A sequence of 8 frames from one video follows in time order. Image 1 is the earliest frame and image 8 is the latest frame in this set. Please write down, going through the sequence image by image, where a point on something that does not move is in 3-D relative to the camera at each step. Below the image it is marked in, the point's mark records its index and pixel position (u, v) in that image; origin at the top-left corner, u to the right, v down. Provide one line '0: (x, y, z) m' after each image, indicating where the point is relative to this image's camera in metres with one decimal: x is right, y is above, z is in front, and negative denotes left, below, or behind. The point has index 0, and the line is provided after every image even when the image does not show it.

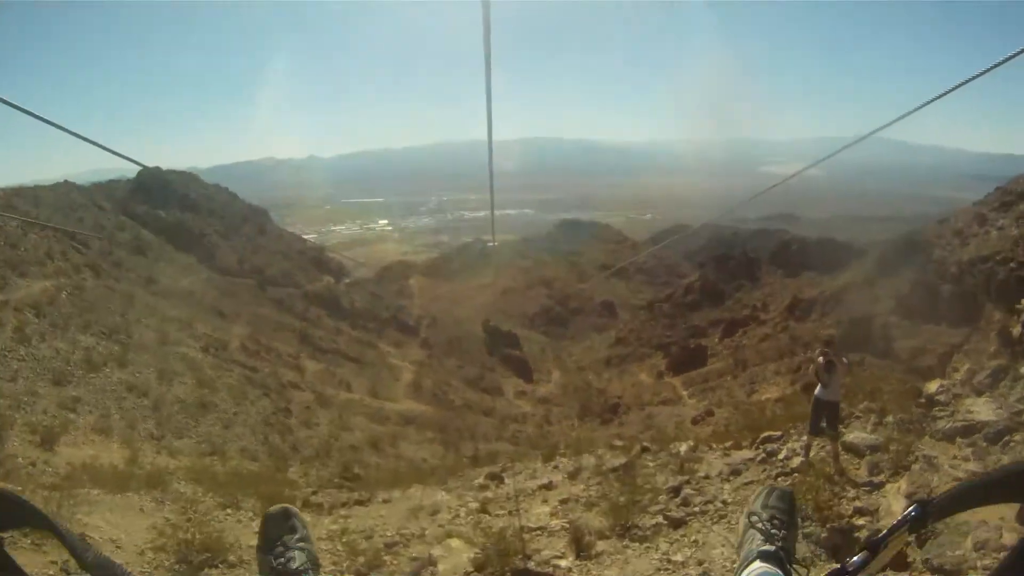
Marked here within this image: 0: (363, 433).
0: (-2.0, -1.9, +8.6) m
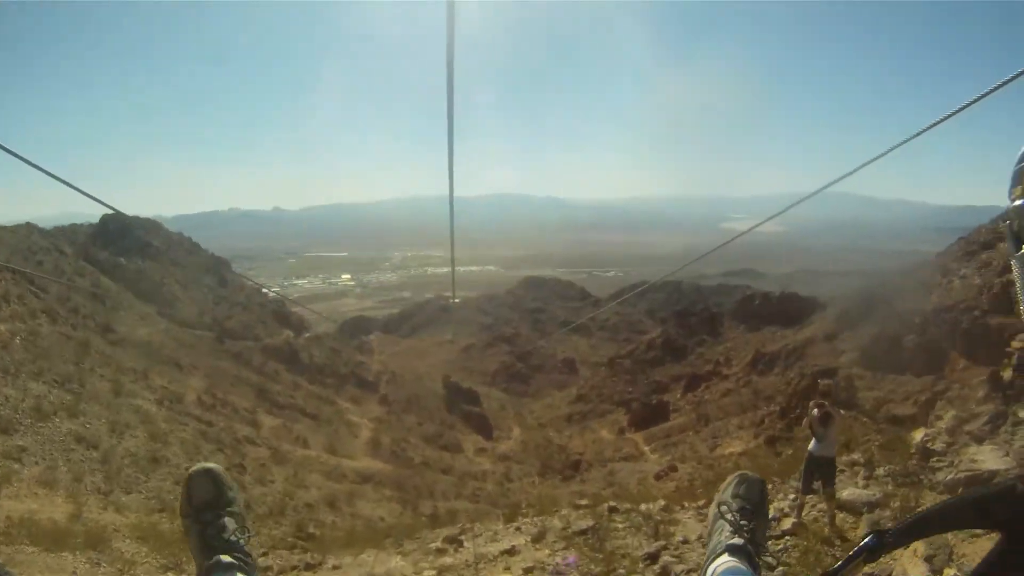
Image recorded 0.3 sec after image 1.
0: (-2.5, -2.6, +8.4) m
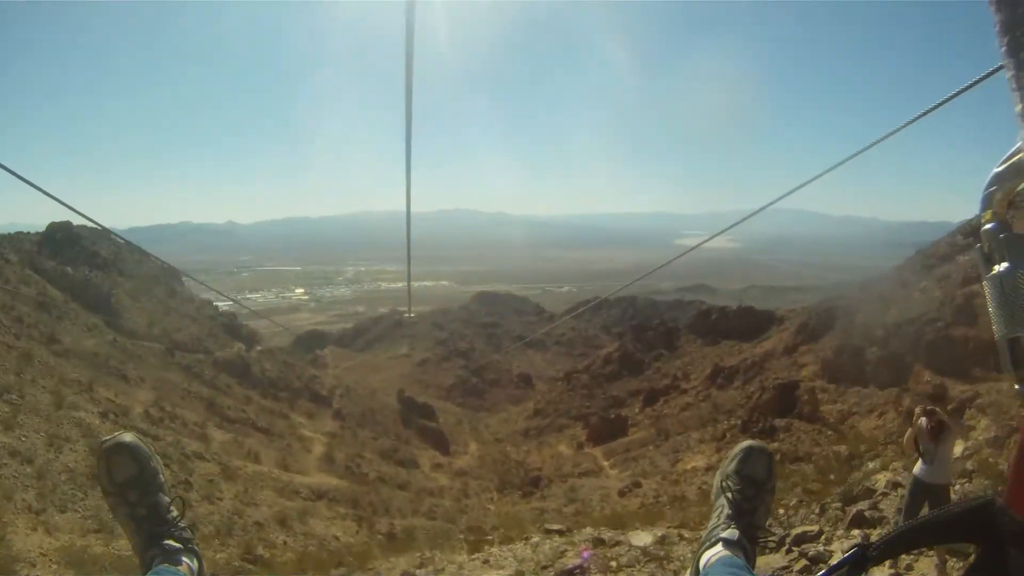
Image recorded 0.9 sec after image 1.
0: (-3.0, -2.7, +7.9) m
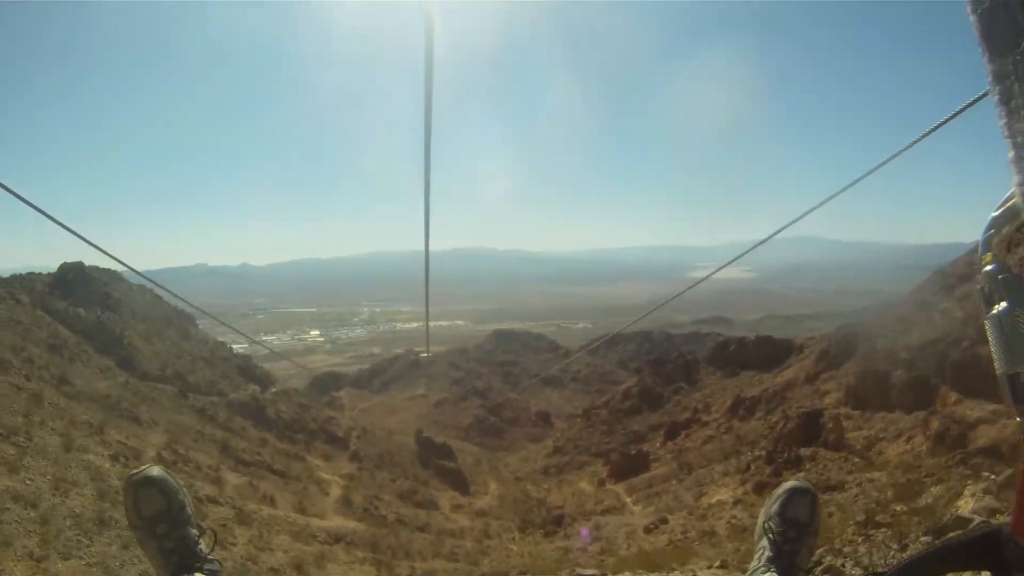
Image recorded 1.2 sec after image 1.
0: (-2.7, -3.2, +7.7) m
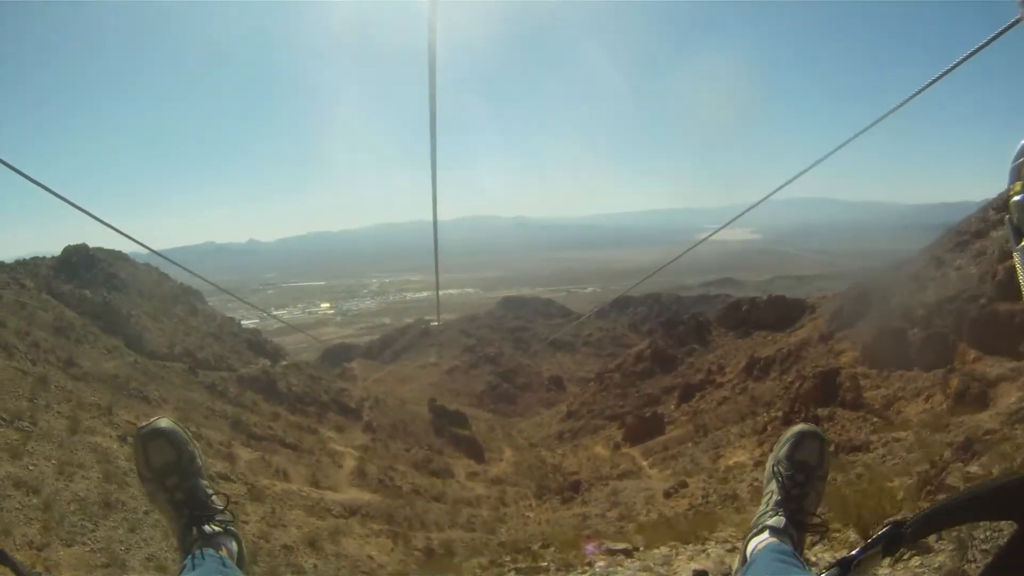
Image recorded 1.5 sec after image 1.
0: (-2.5, -2.8, +7.5) m
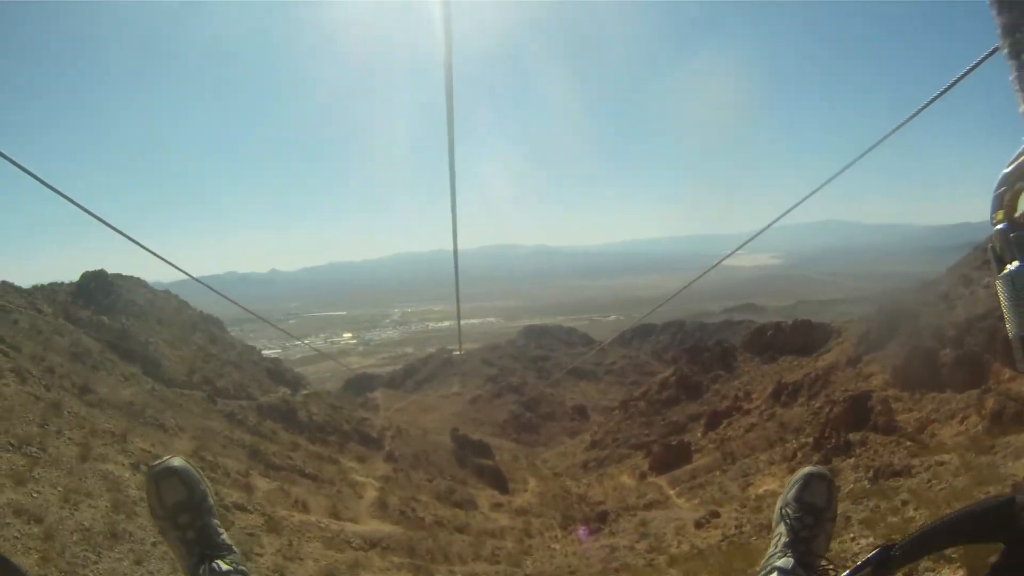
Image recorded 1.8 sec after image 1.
0: (-2.2, -3.1, +7.3) m
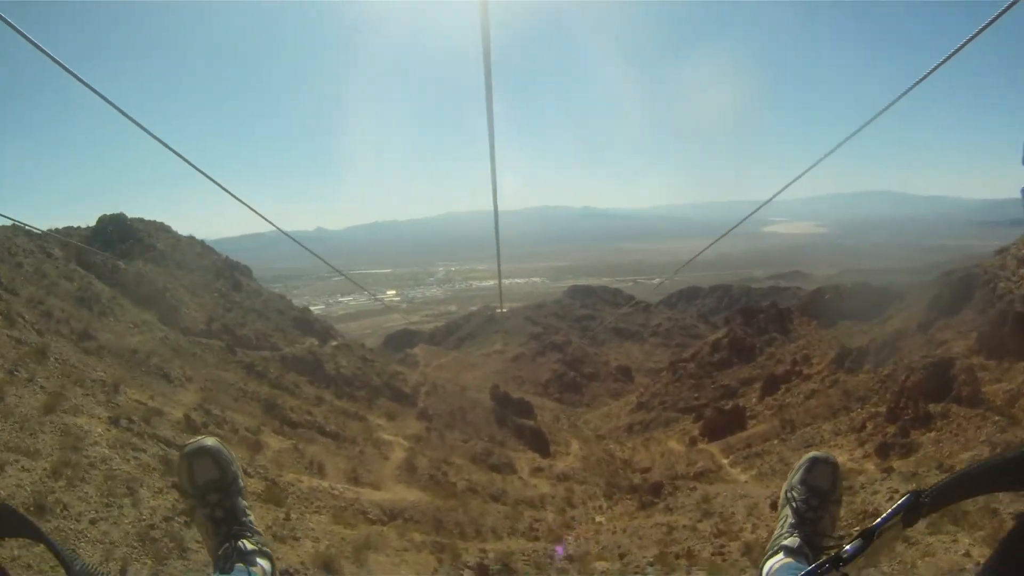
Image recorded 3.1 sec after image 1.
0: (-1.8, -2.4, +6.1) m
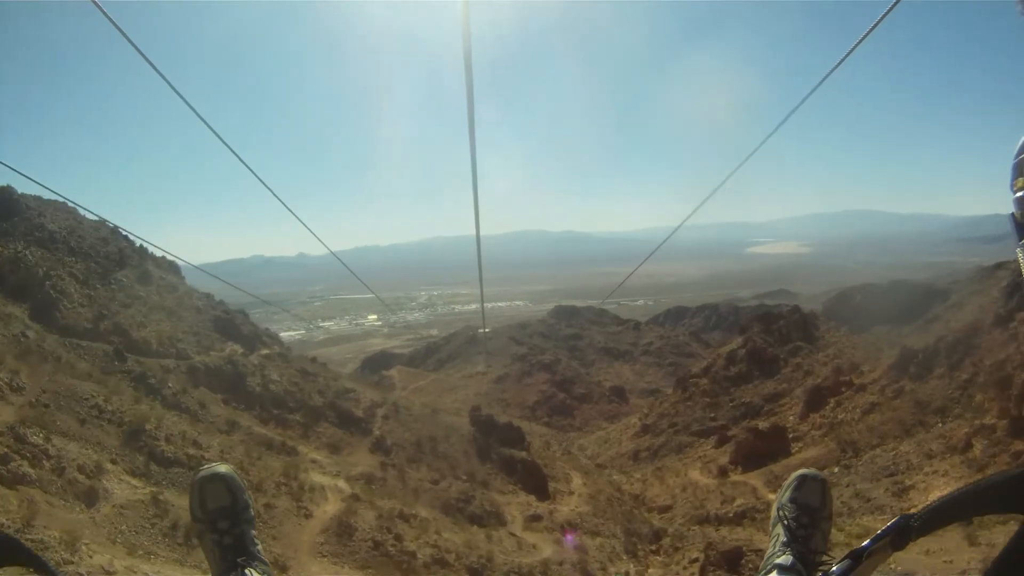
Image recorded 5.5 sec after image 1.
0: (-1.8, -1.8, +2.4) m
